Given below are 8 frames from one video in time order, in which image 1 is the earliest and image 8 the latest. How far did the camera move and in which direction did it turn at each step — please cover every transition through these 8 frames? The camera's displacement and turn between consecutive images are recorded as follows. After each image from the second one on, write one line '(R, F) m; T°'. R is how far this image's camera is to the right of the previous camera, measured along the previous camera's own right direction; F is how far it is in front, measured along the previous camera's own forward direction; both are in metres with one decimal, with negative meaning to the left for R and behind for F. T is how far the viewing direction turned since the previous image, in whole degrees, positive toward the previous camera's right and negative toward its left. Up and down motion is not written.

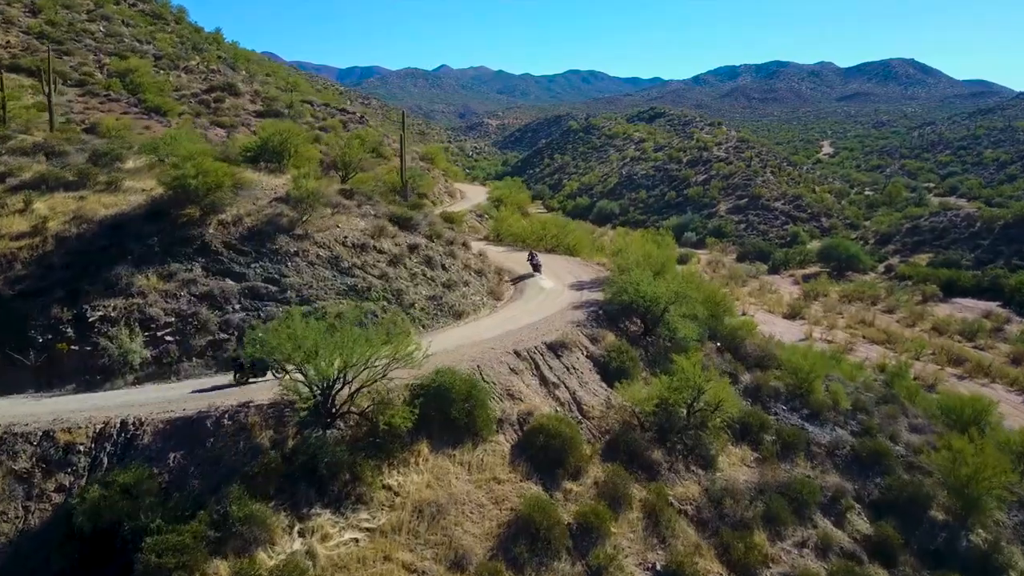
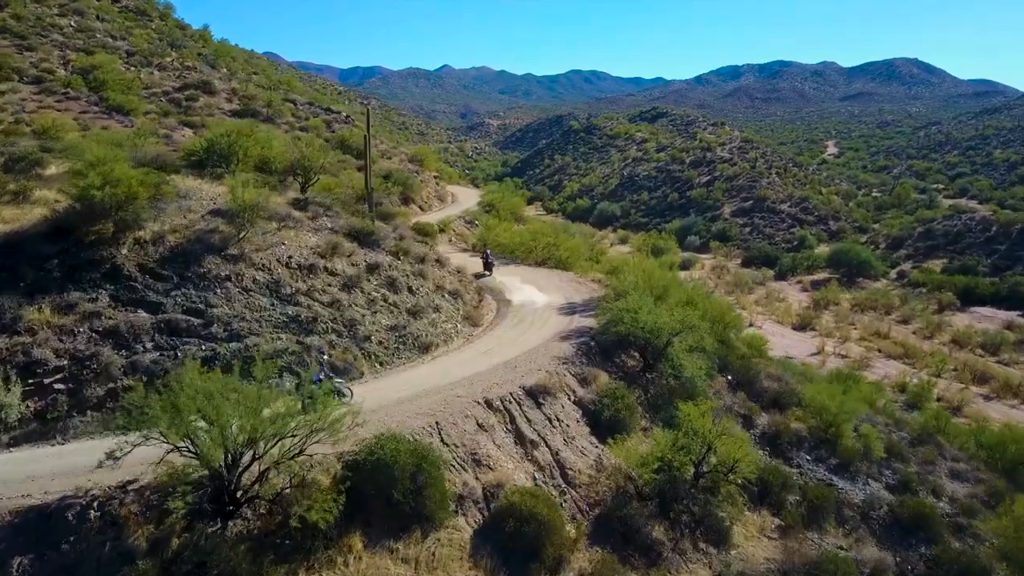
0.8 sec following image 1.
(+0.5, +2.6) m; 0°
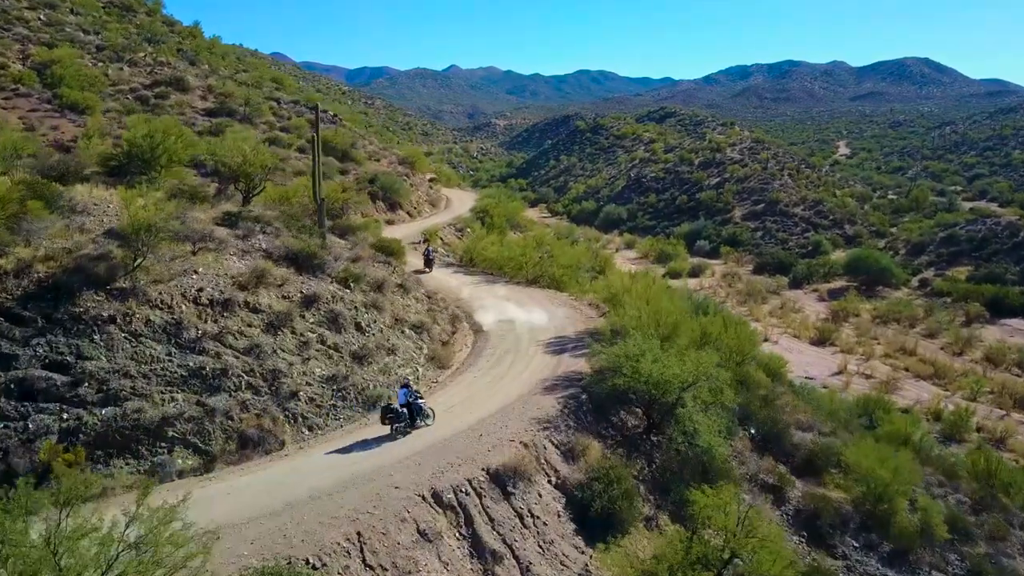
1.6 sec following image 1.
(+0.5, +3.0) m; -1°
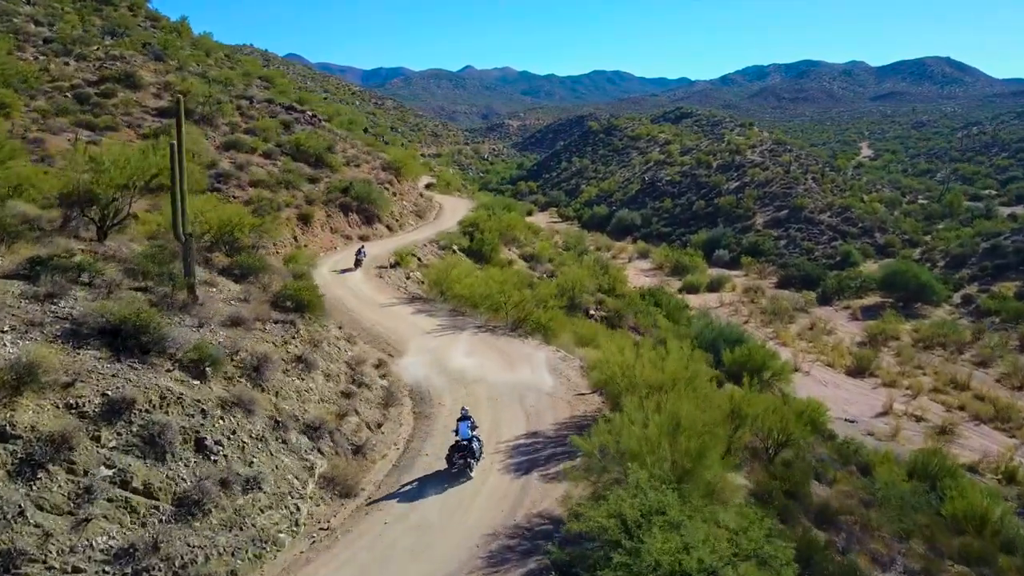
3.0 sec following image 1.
(+0.8, +4.6) m; -1°
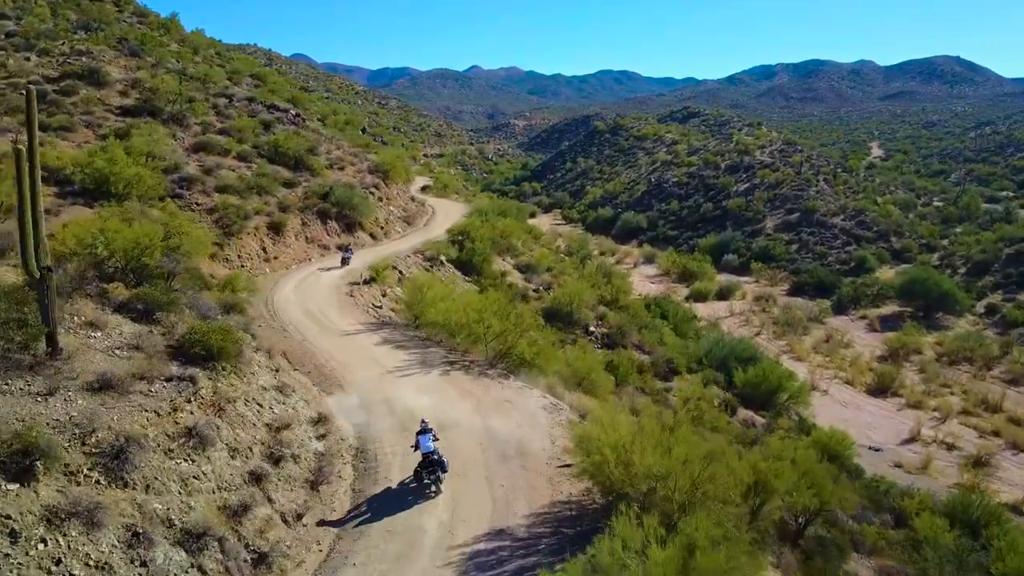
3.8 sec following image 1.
(+0.5, +2.5) m; 0°
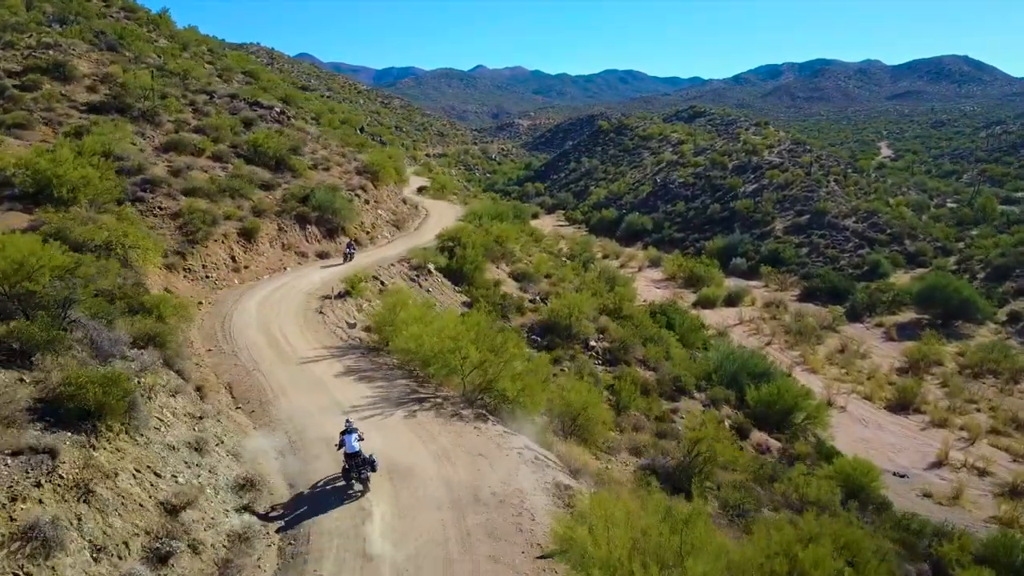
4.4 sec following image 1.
(+0.3, +2.1) m; 0°
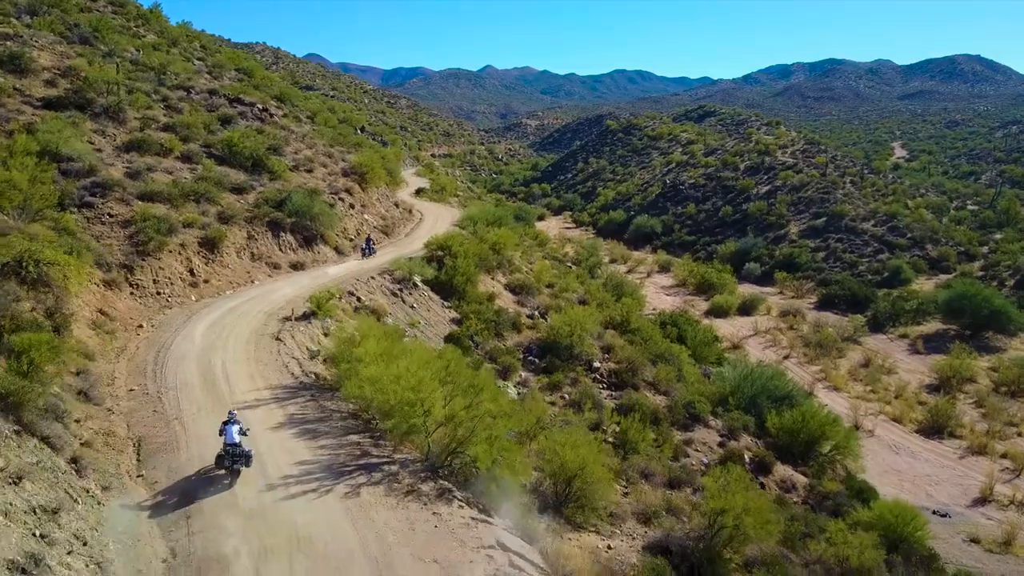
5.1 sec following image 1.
(+0.4, +2.5) m; -1°
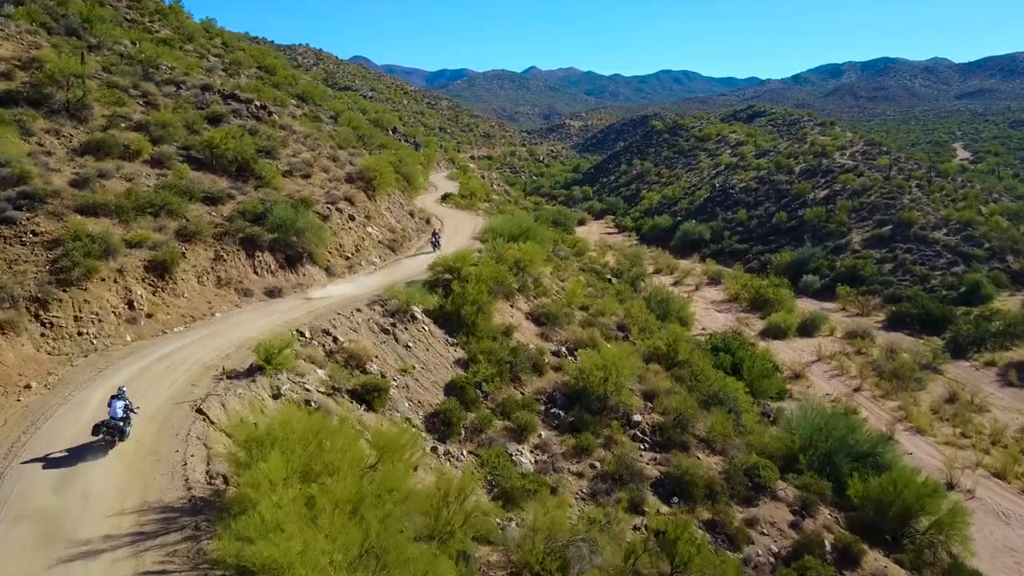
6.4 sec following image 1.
(+0.5, +4.2) m; -3°
